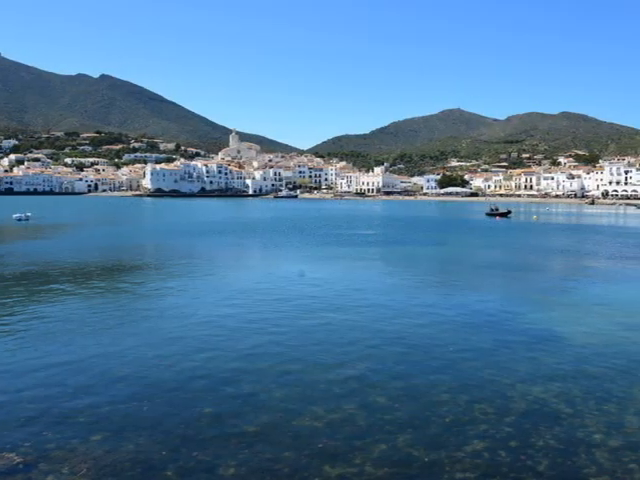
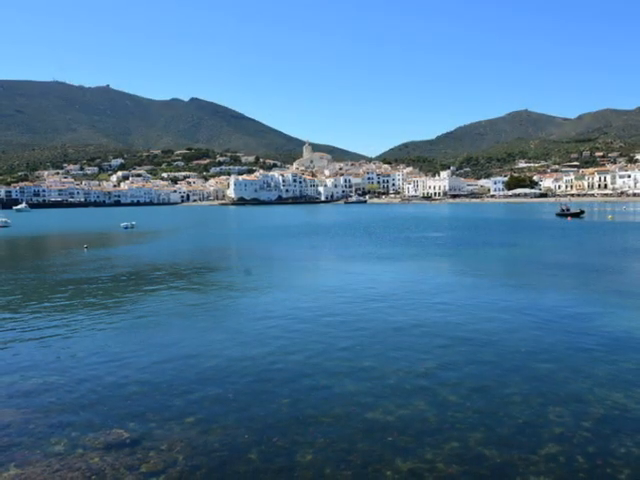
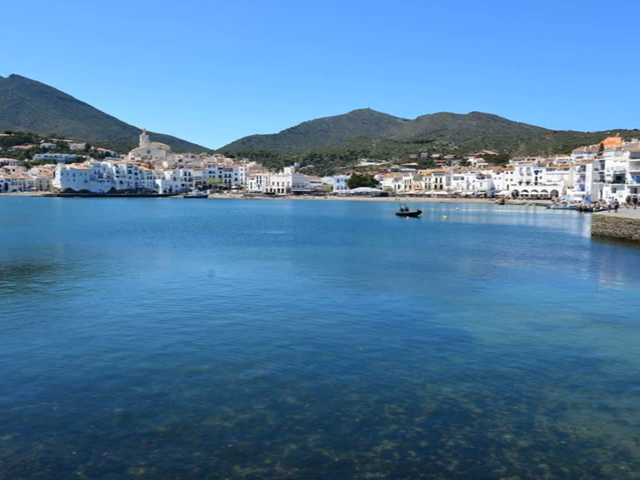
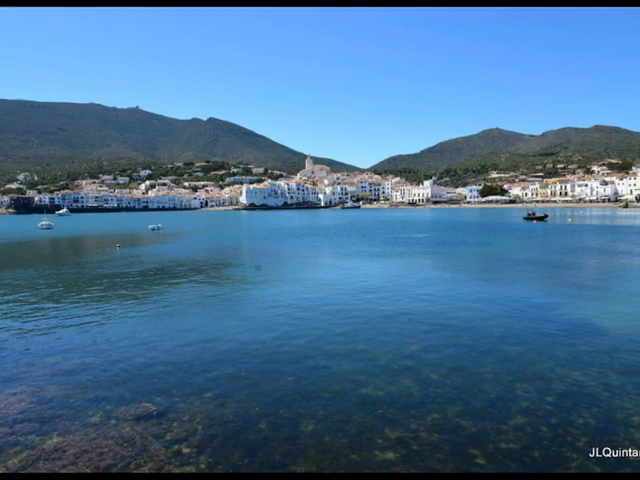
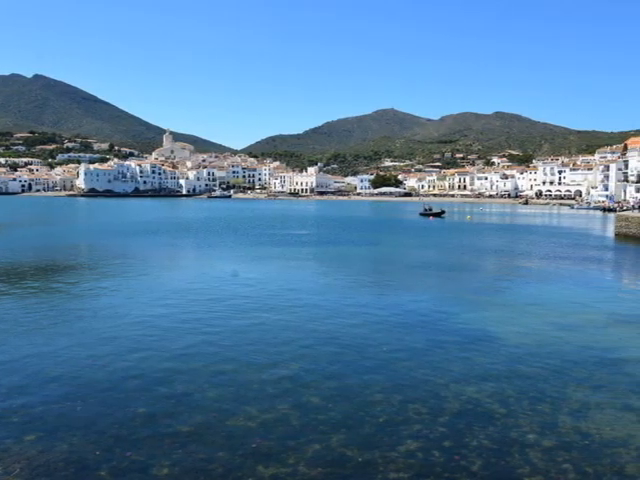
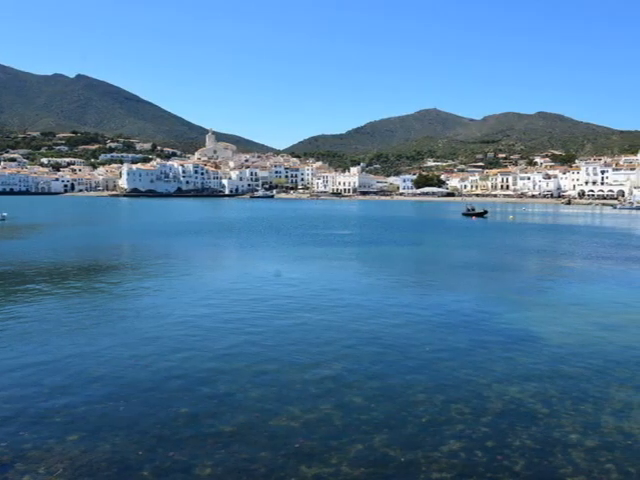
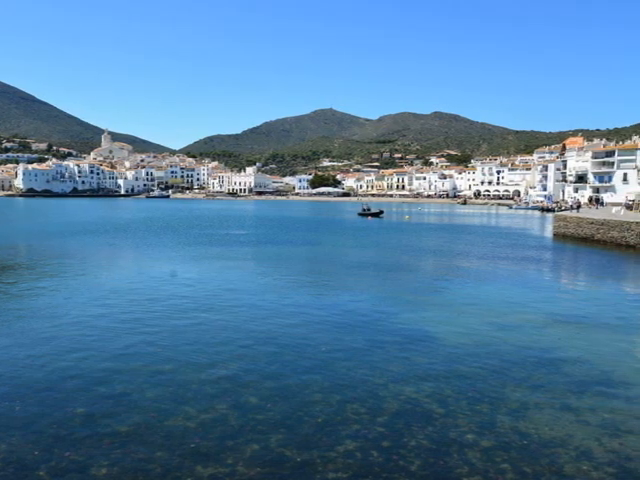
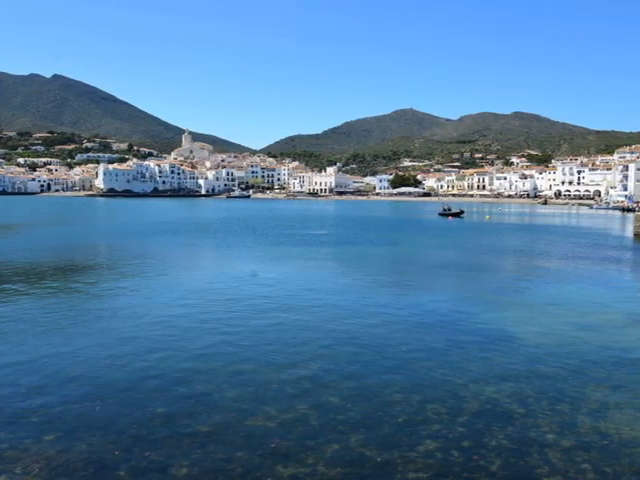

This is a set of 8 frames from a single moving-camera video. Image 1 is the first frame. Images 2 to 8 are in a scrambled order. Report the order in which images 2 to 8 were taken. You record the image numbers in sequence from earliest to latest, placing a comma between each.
6, 8, 5, 3, 7, 2, 4
